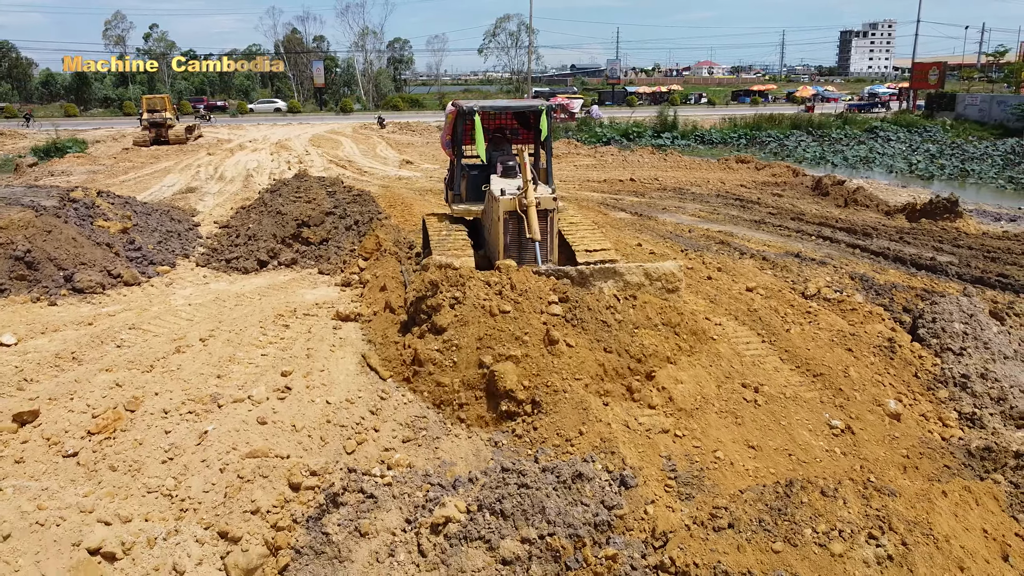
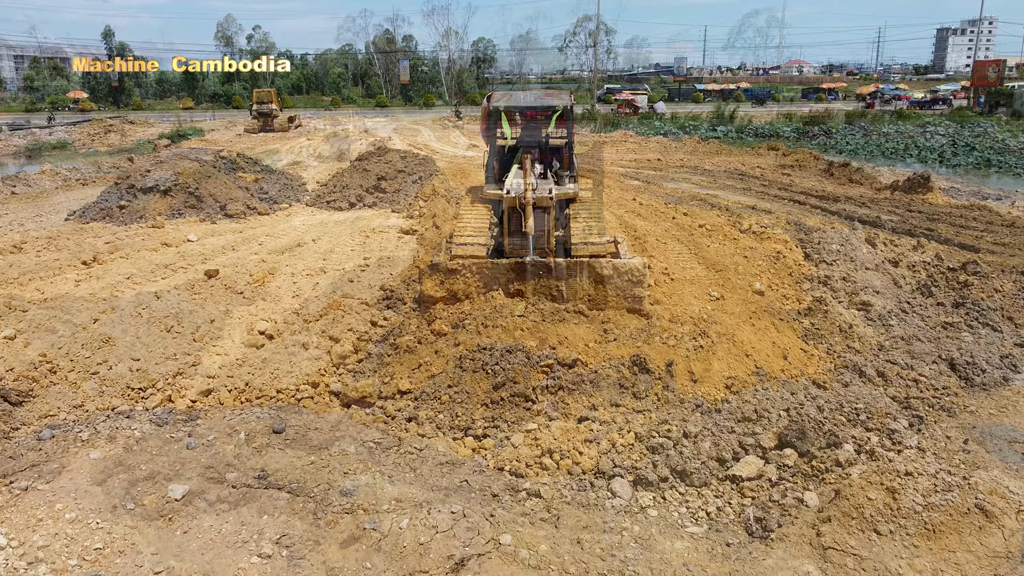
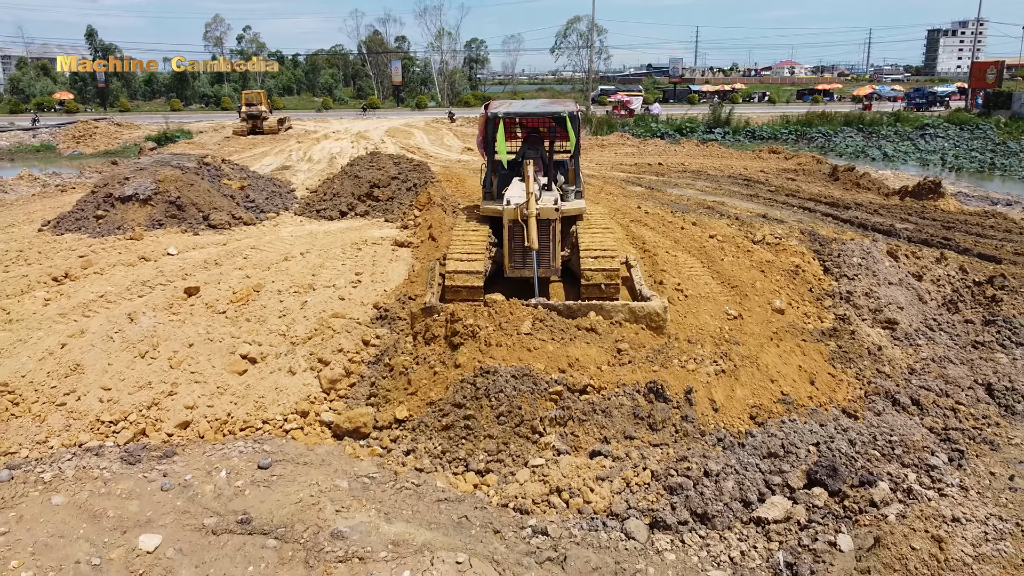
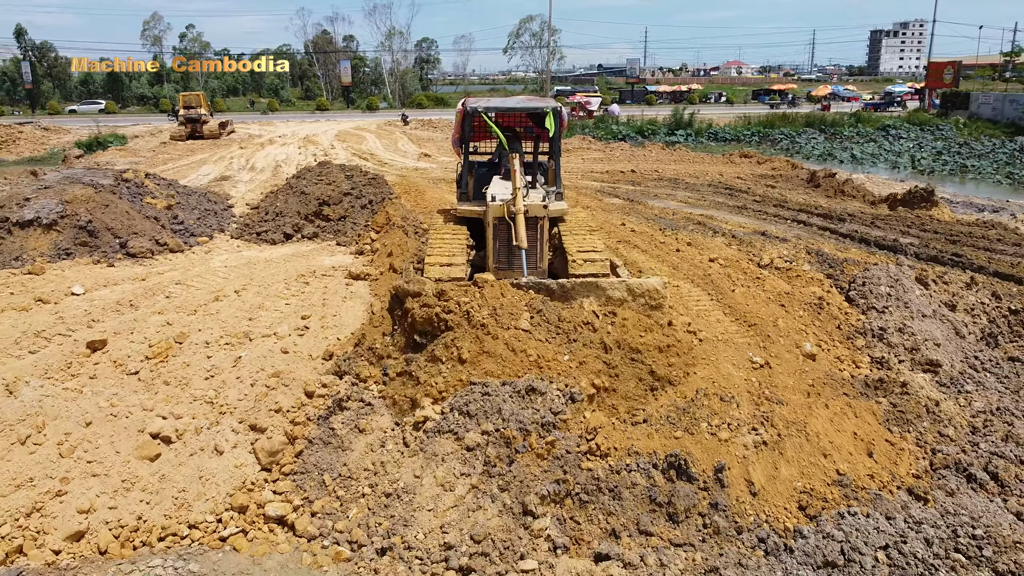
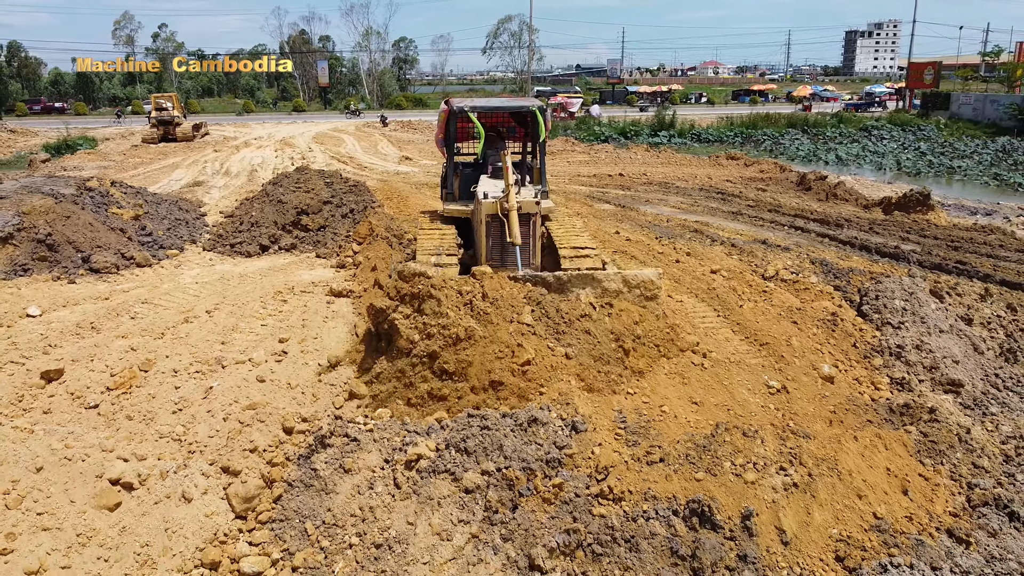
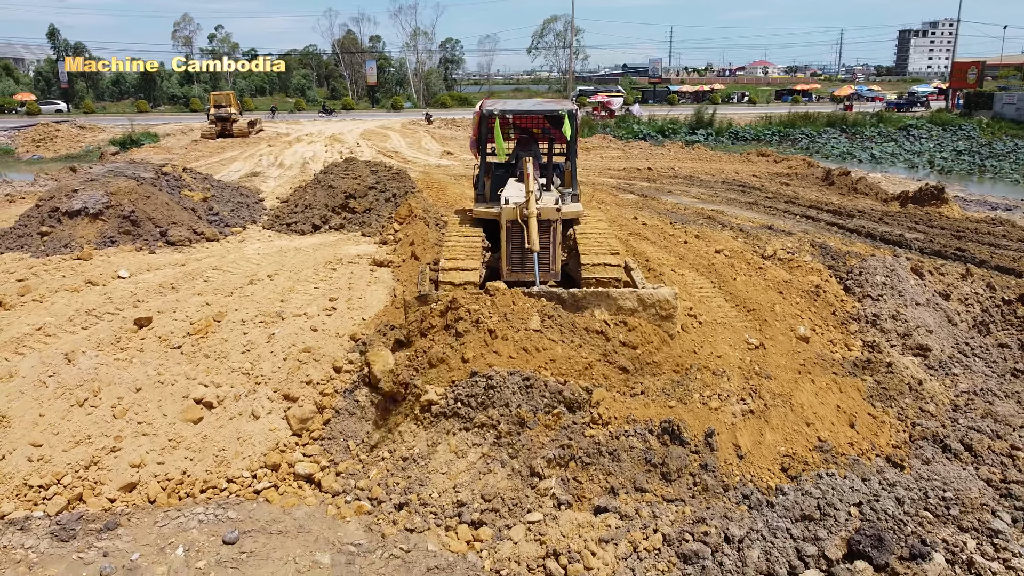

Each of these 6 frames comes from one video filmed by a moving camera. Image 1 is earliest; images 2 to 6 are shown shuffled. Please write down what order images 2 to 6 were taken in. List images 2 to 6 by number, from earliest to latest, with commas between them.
5, 4, 6, 3, 2
